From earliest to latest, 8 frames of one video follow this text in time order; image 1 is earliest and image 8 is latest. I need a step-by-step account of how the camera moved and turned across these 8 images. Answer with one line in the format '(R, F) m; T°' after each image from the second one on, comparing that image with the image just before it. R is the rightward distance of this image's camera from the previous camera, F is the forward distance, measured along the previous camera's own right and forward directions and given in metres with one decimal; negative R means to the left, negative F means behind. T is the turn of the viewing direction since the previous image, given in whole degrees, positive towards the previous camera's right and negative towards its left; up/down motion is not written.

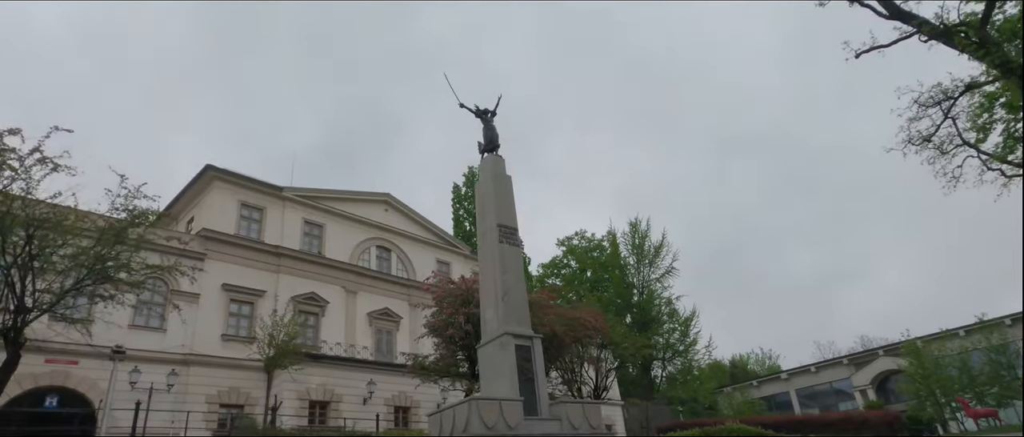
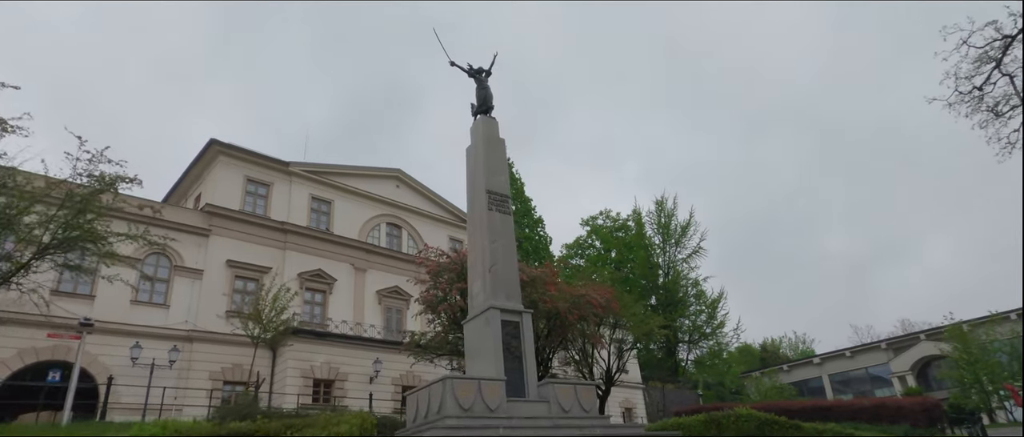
(+1.0, +1.2) m; -3°
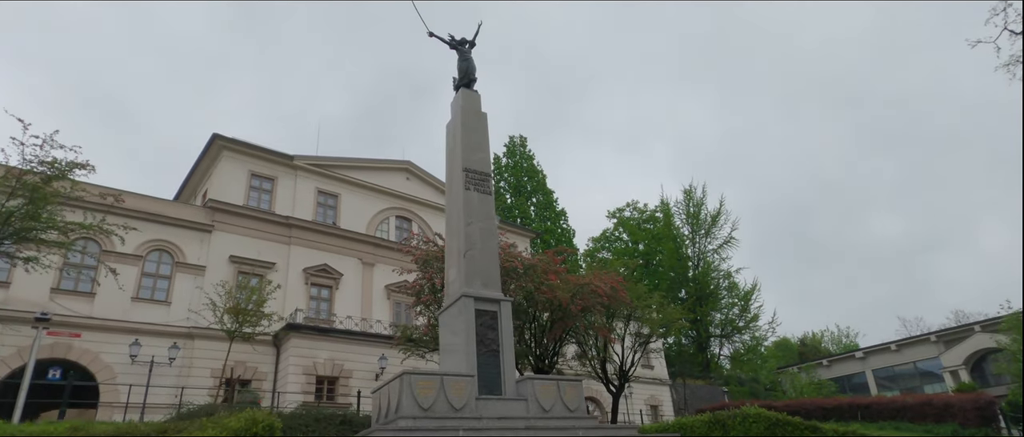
(+1.2, +1.3) m; -4°
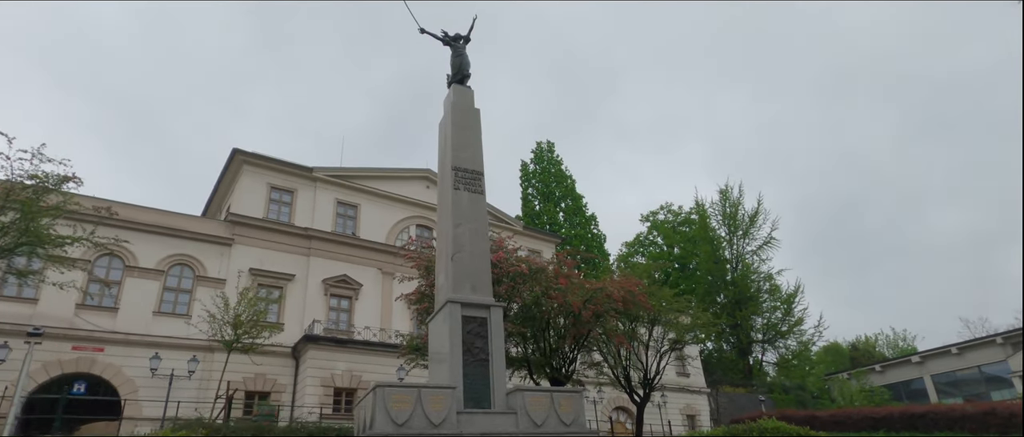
(+1.0, +0.8) m; -4°
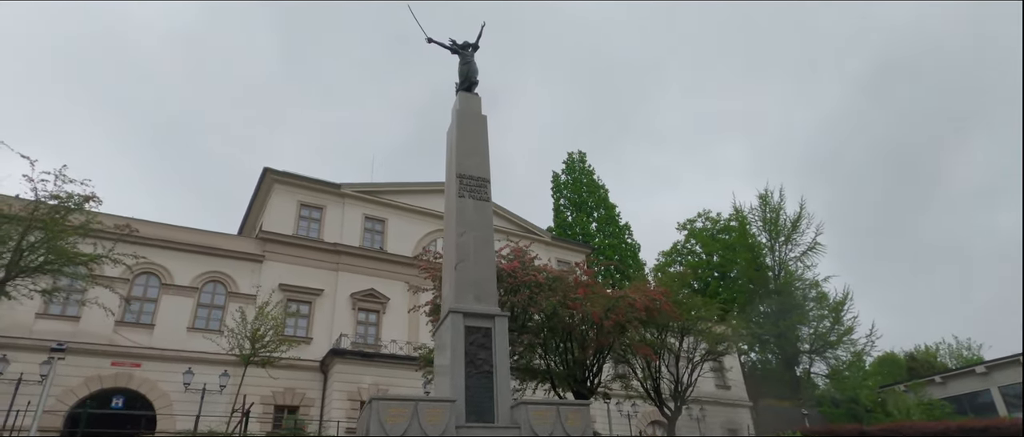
(+0.7, +0.3) m; -4°
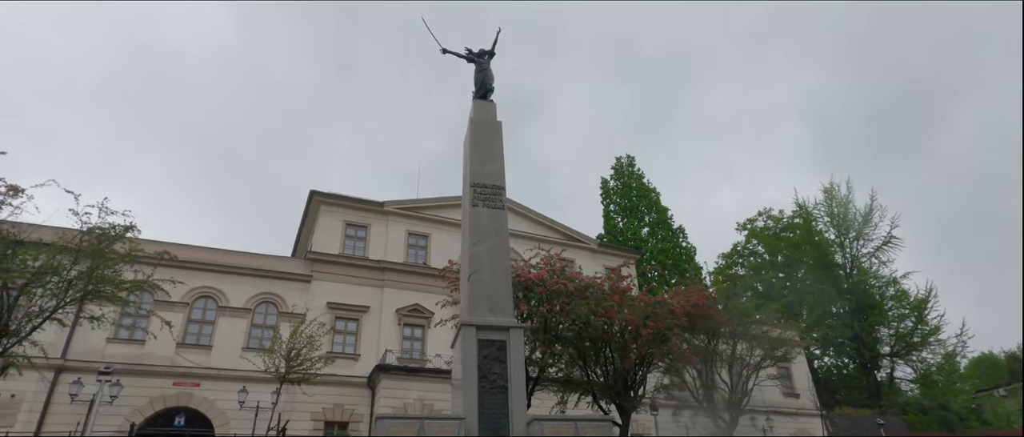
(+0.9, +0.4) m; -6°
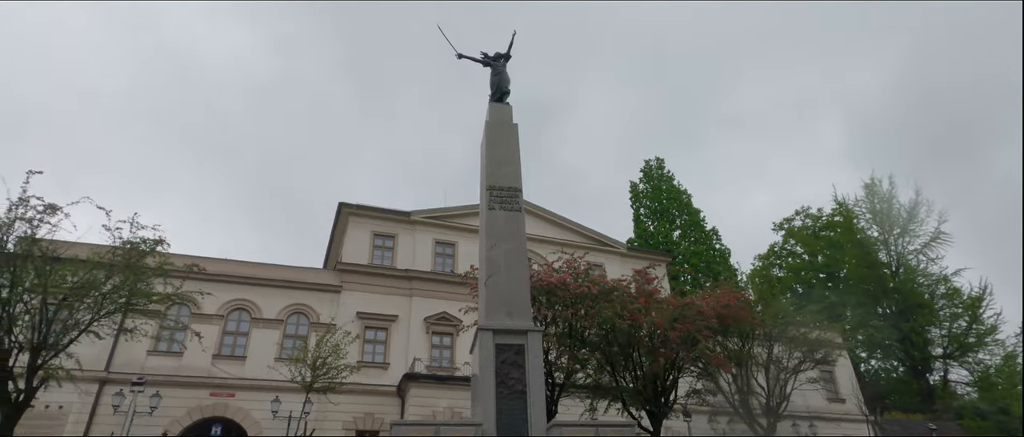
(+0.3, +0.2) m; -3°
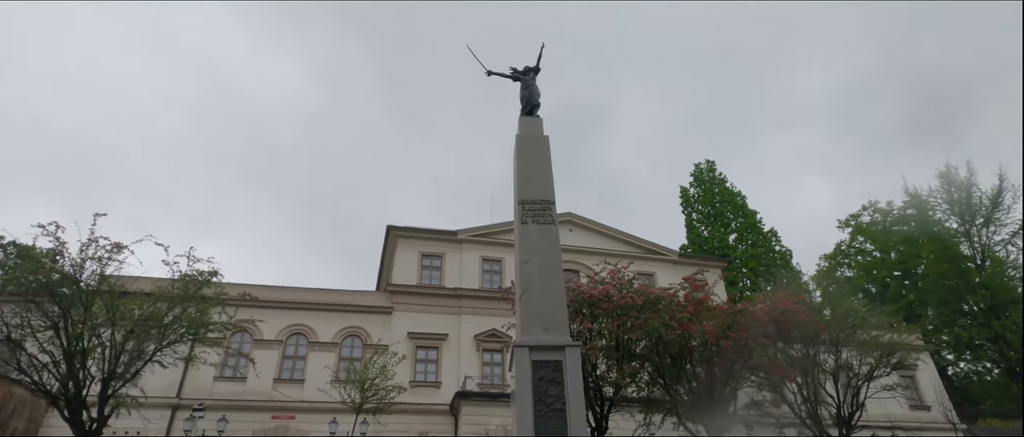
(+0.4, +0.1) m; -6°
